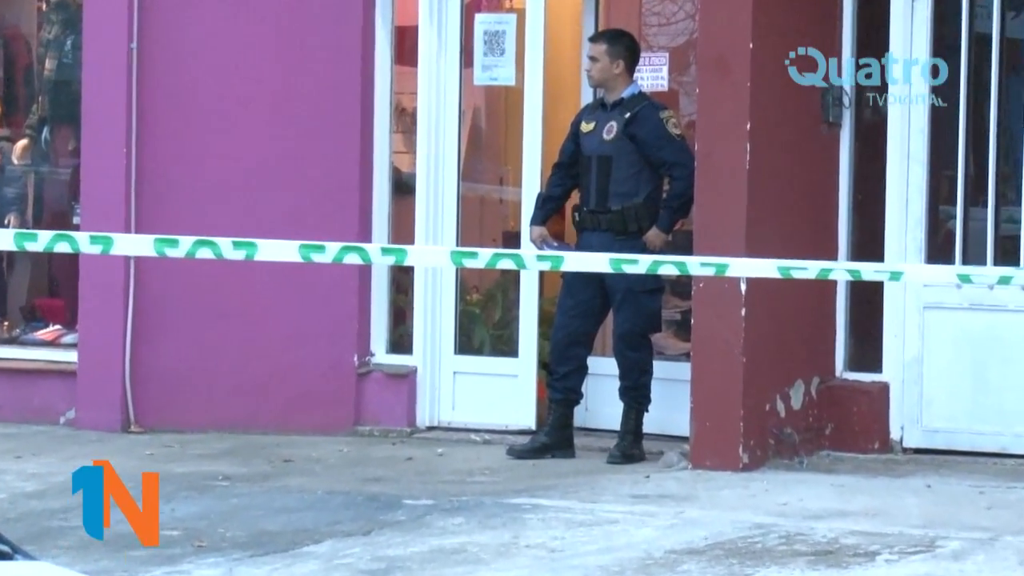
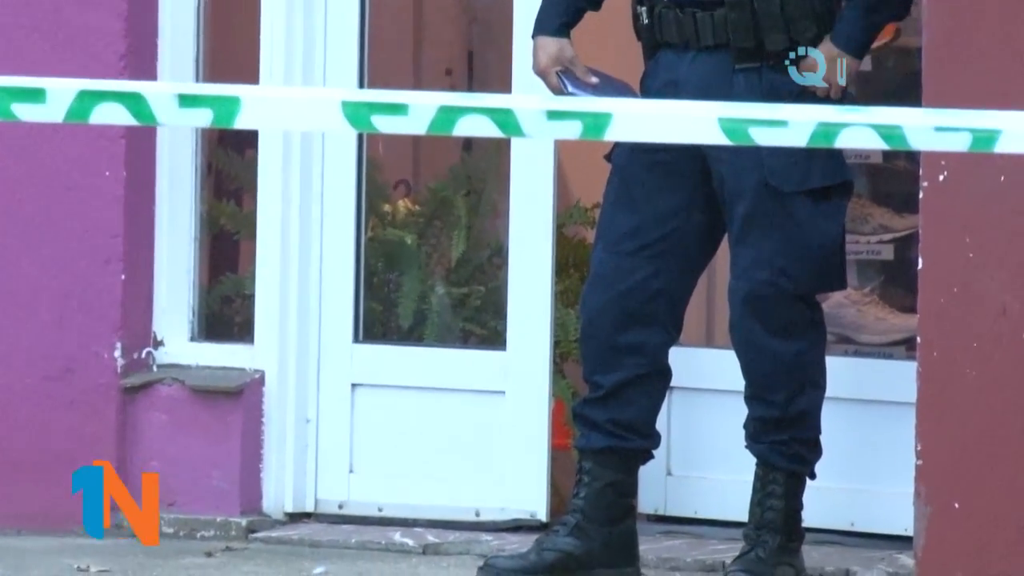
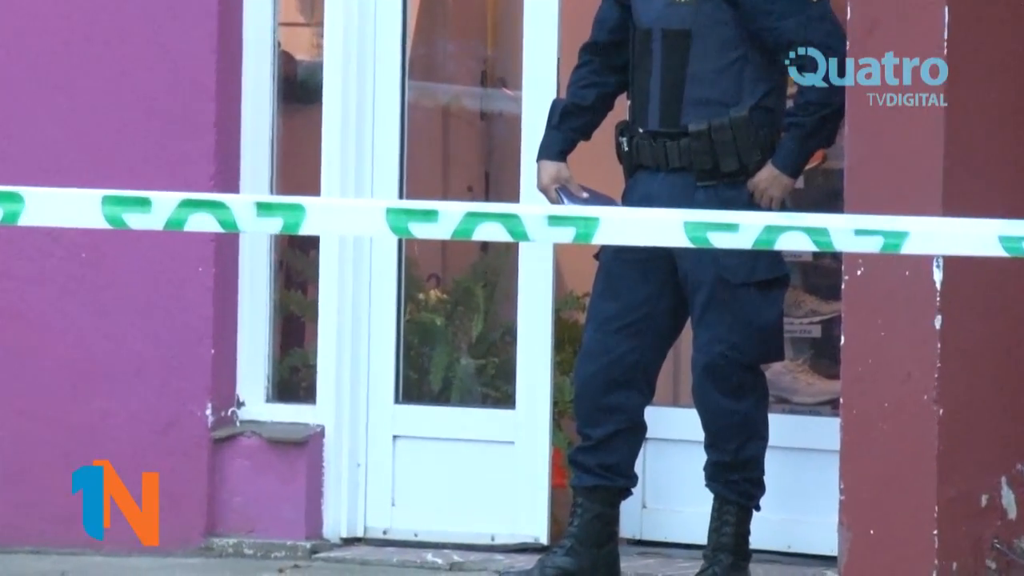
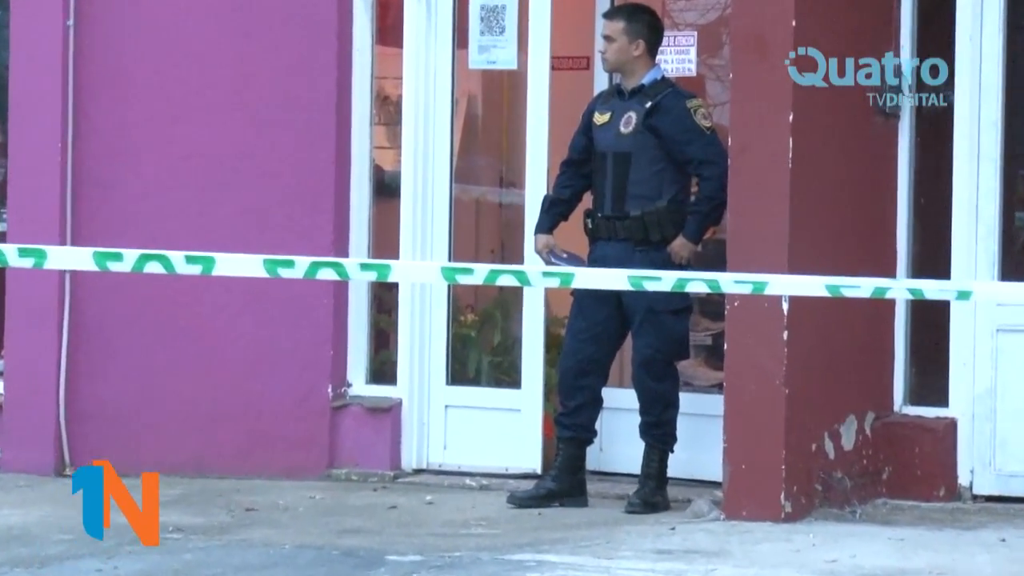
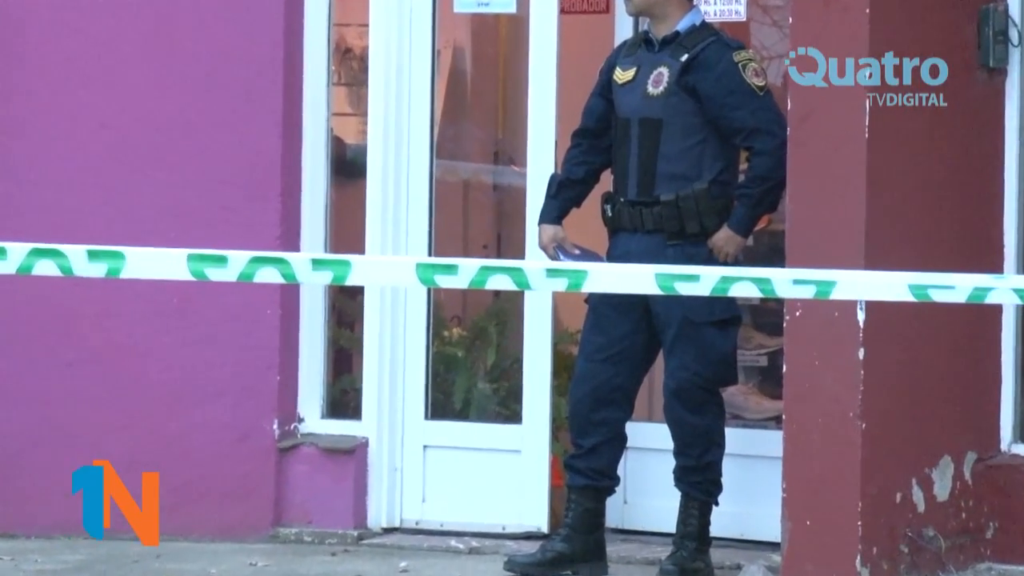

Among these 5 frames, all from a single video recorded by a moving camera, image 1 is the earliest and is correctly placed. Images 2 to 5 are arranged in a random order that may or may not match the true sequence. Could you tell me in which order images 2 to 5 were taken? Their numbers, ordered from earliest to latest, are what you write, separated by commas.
4, 5, 3, 2
